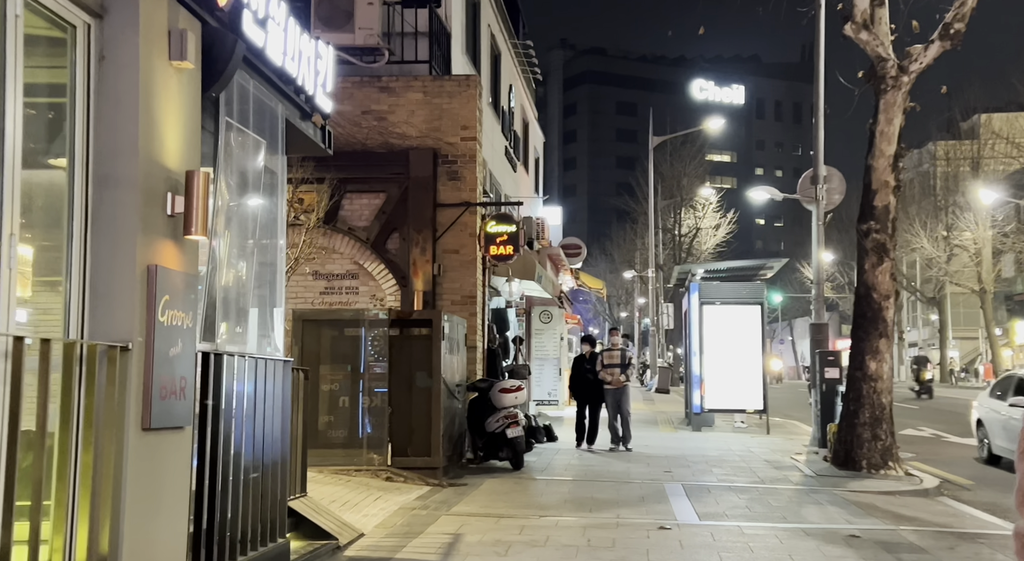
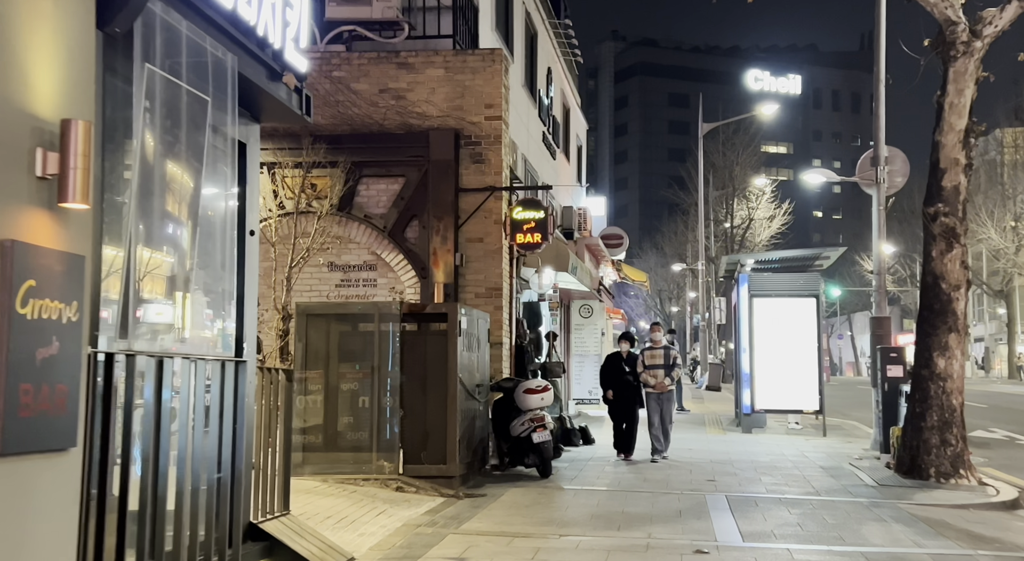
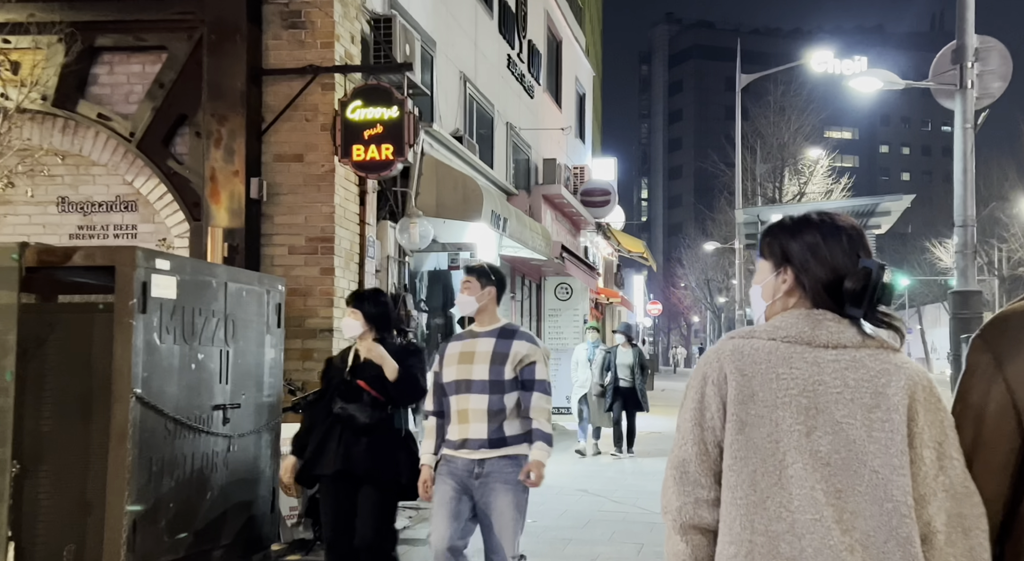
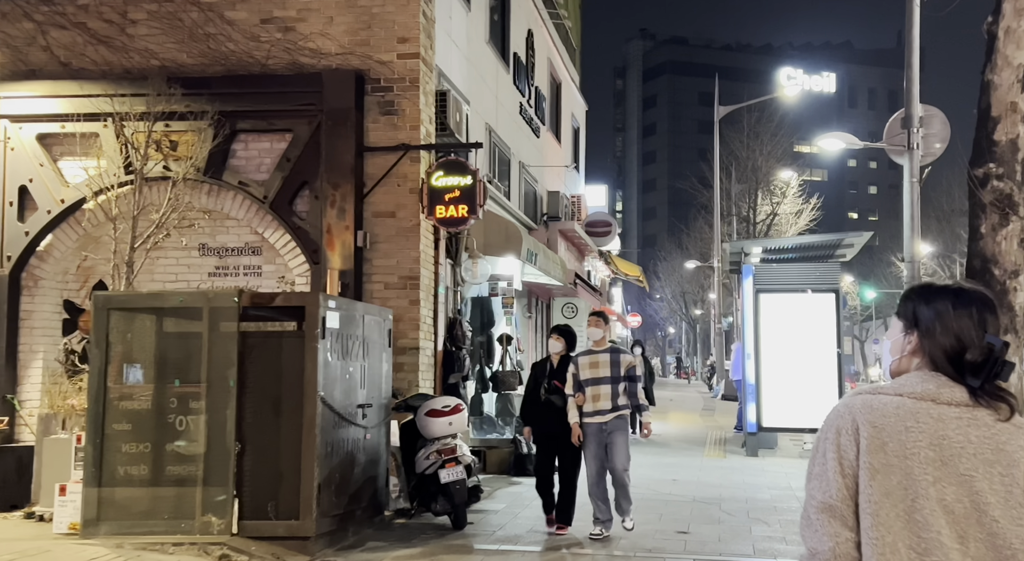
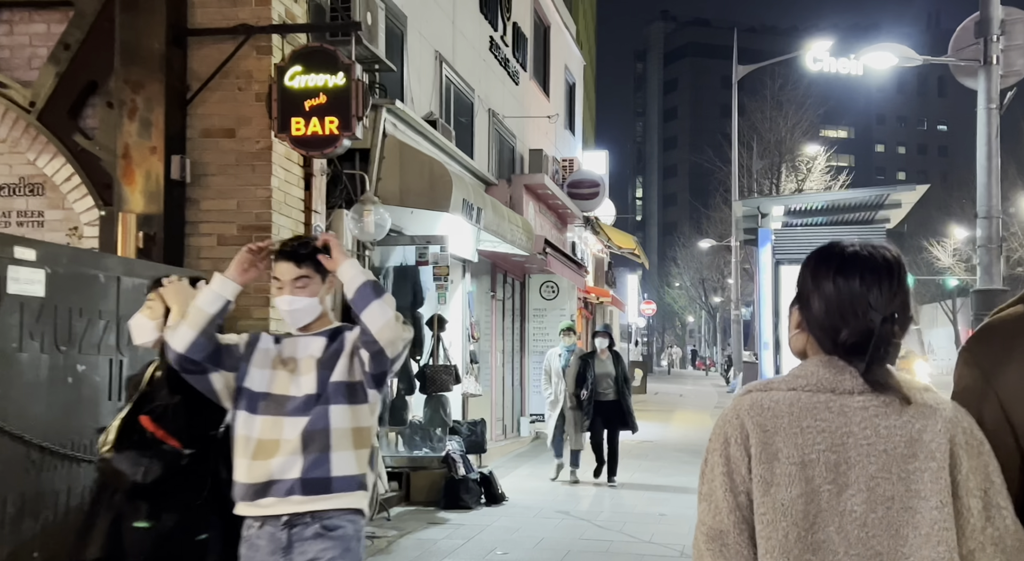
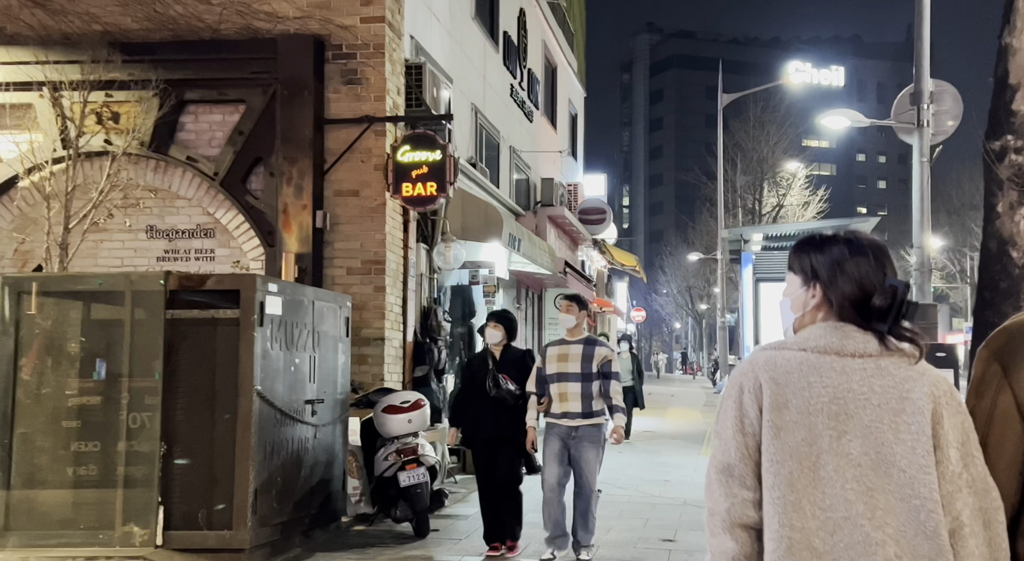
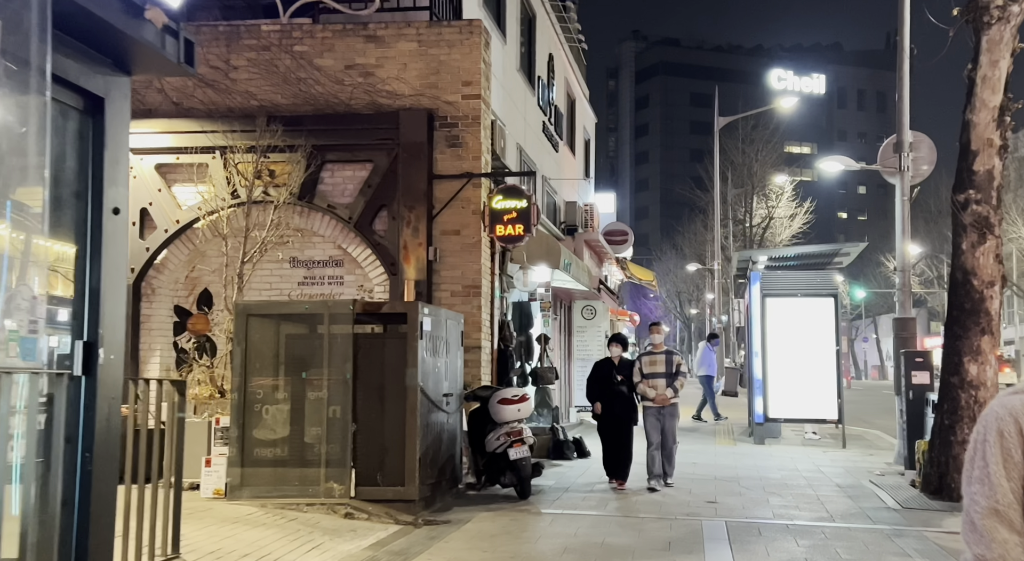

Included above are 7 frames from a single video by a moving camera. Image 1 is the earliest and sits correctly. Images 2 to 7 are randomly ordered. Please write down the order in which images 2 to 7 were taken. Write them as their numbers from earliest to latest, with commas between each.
2, 7, 4, 6, 3, 5
